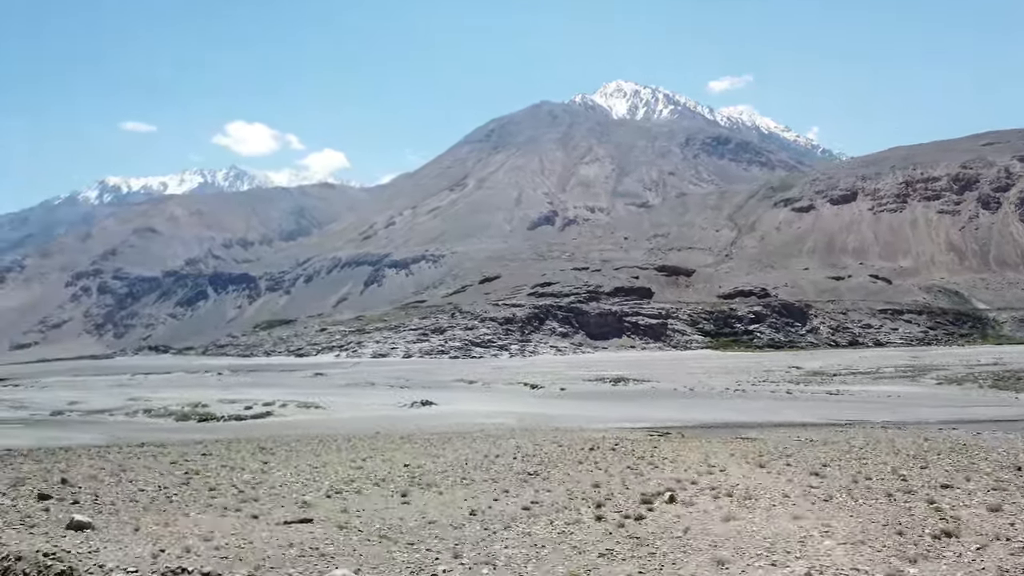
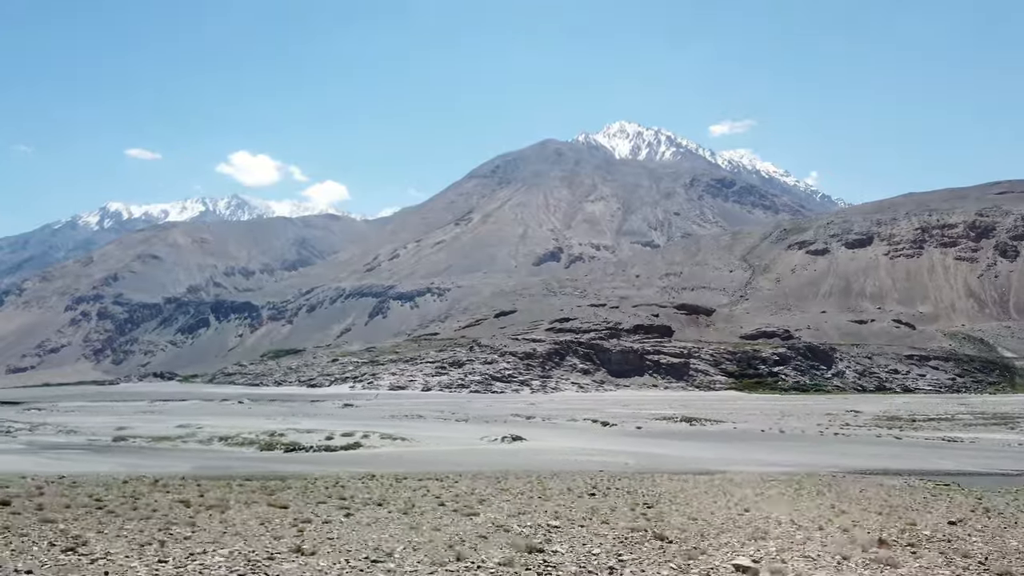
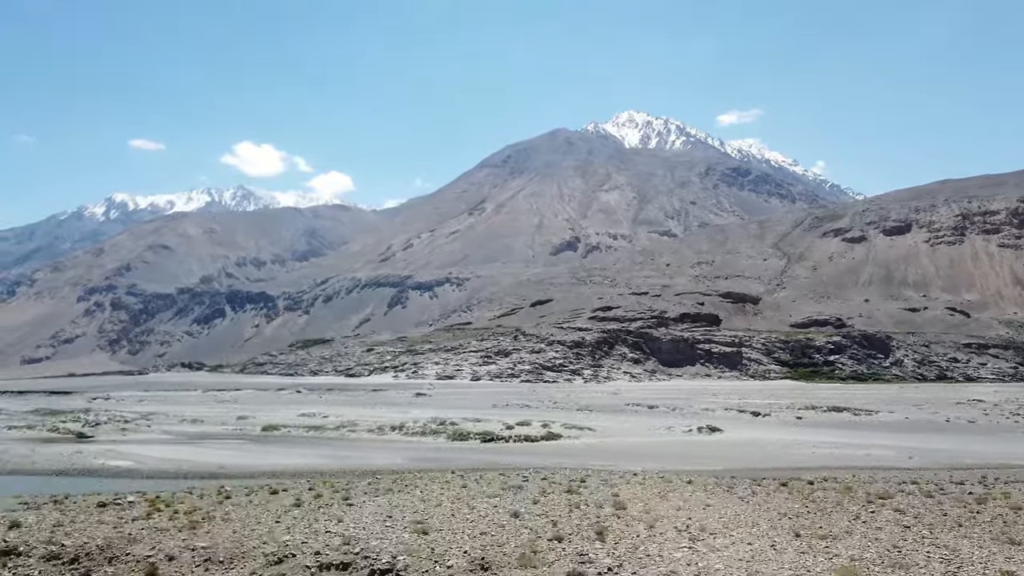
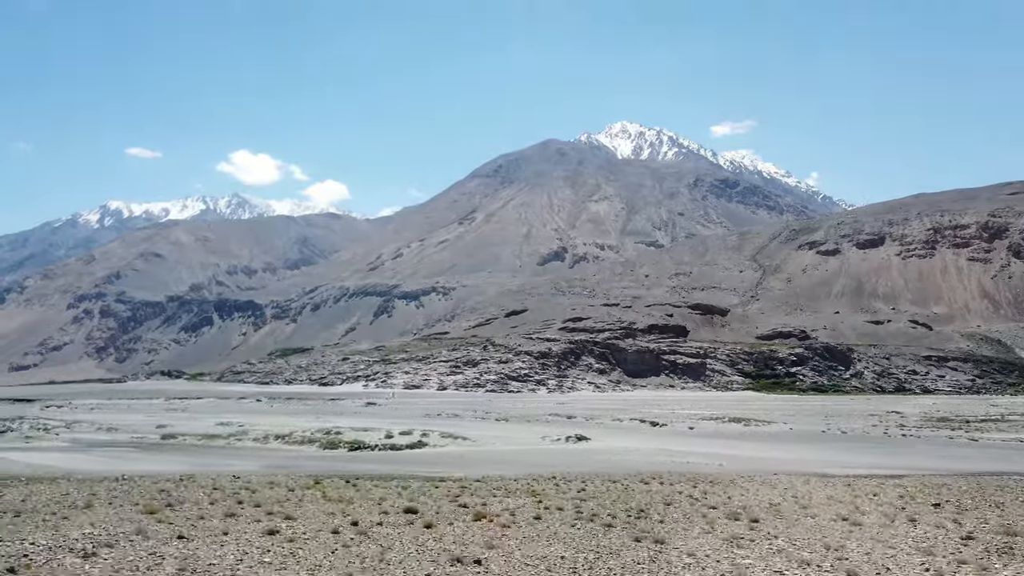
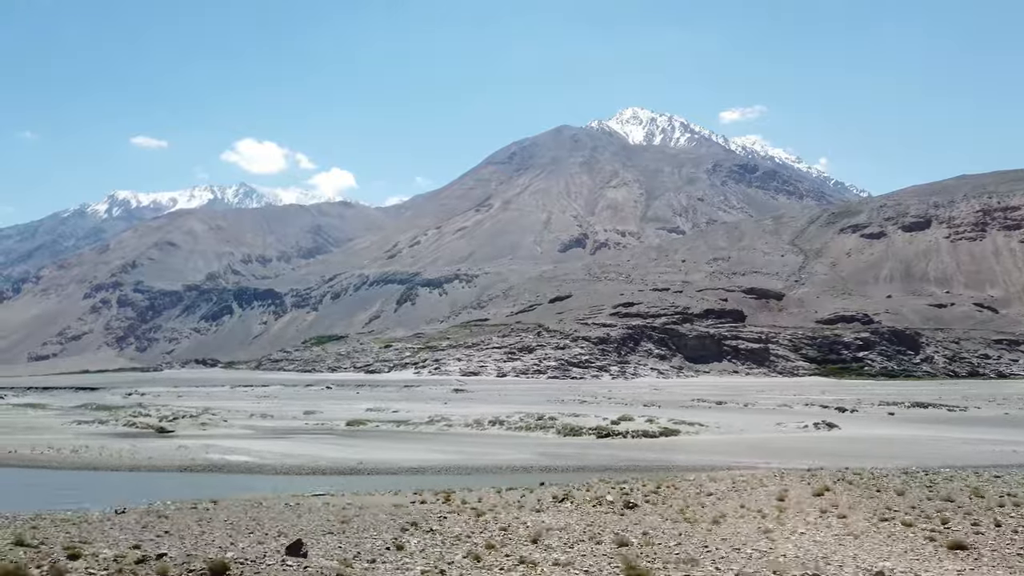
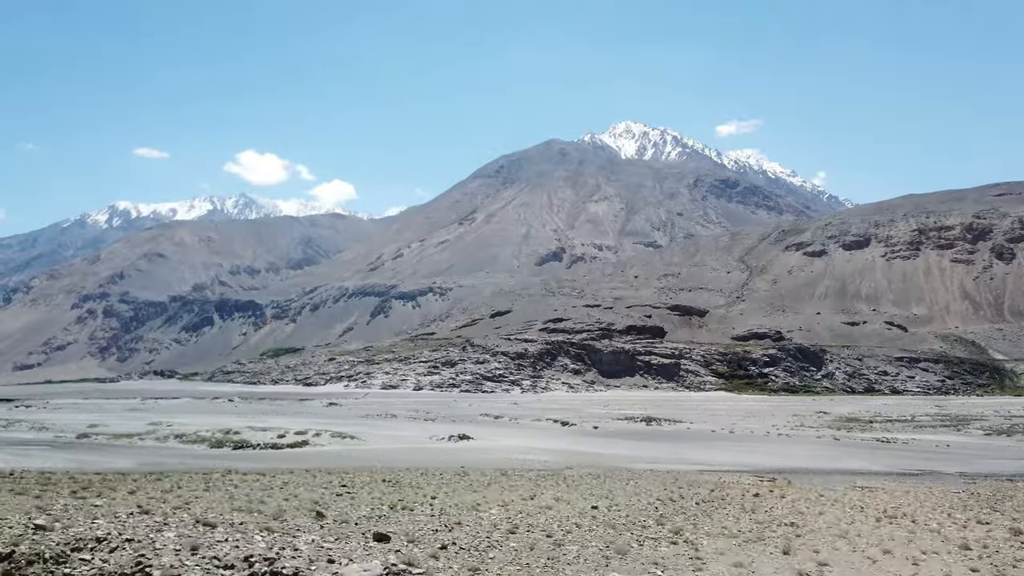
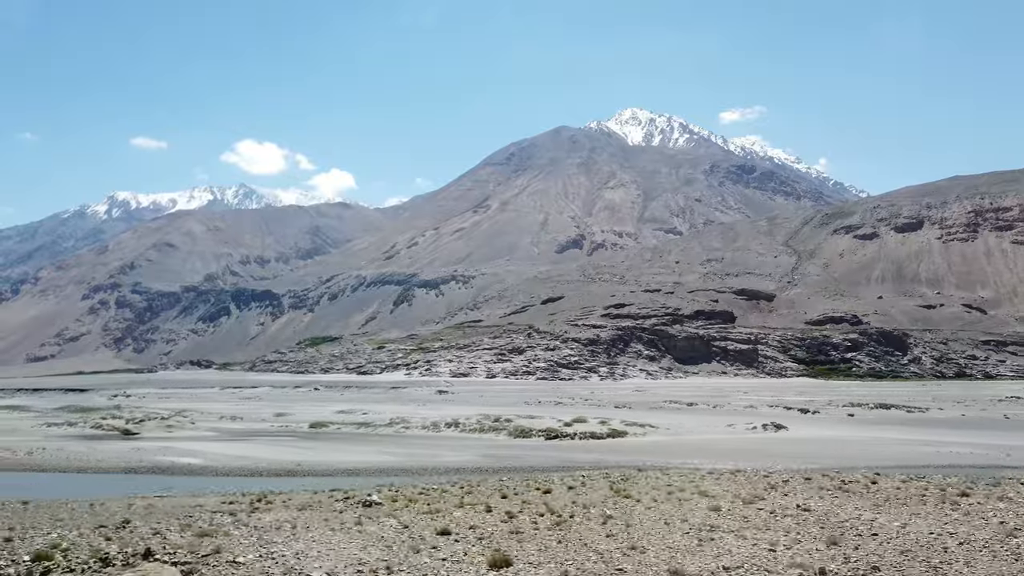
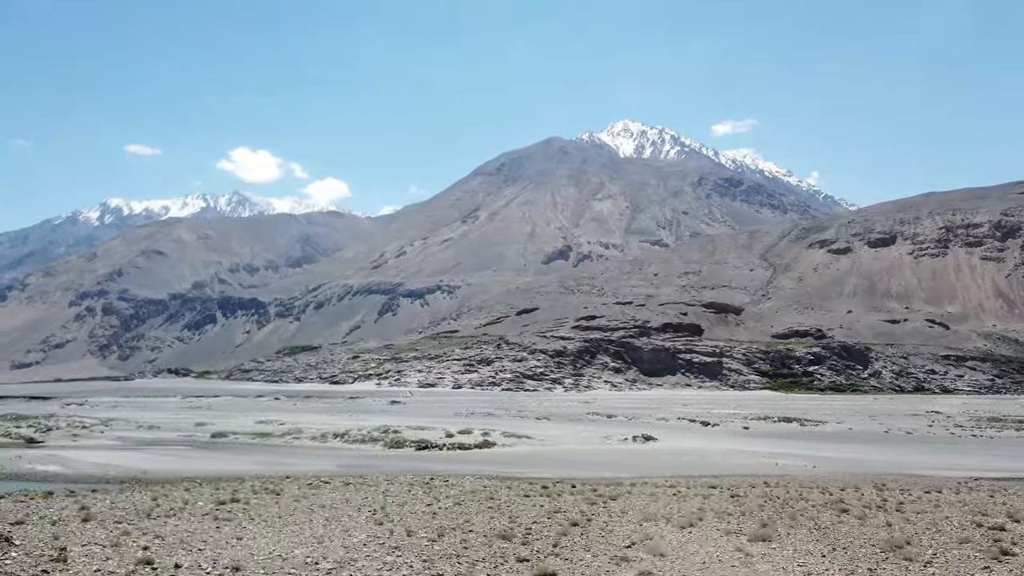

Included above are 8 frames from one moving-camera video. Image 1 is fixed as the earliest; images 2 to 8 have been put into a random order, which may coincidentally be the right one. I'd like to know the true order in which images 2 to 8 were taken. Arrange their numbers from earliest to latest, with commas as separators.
6, 2, 4, 8, 3, 7, 5
